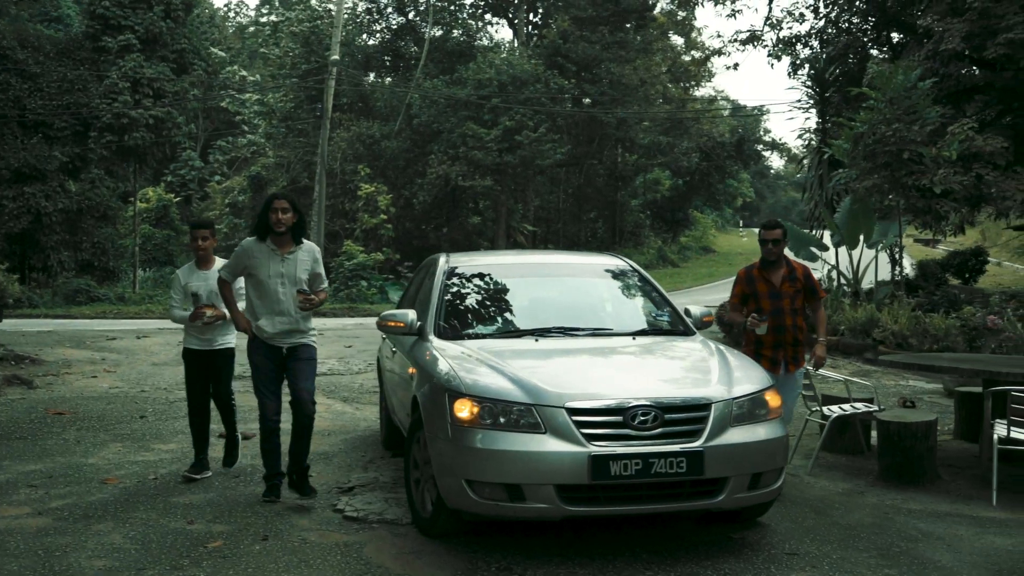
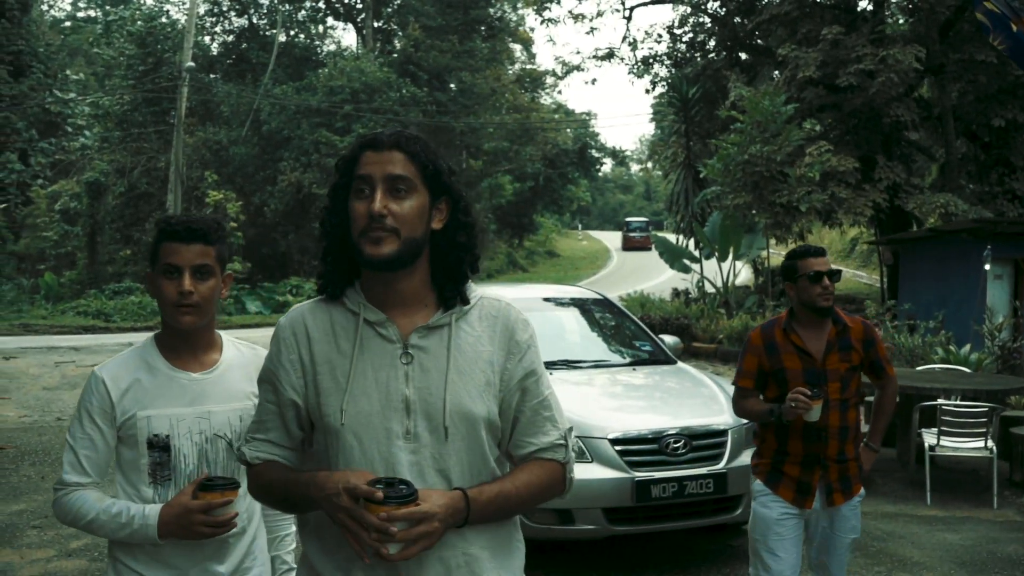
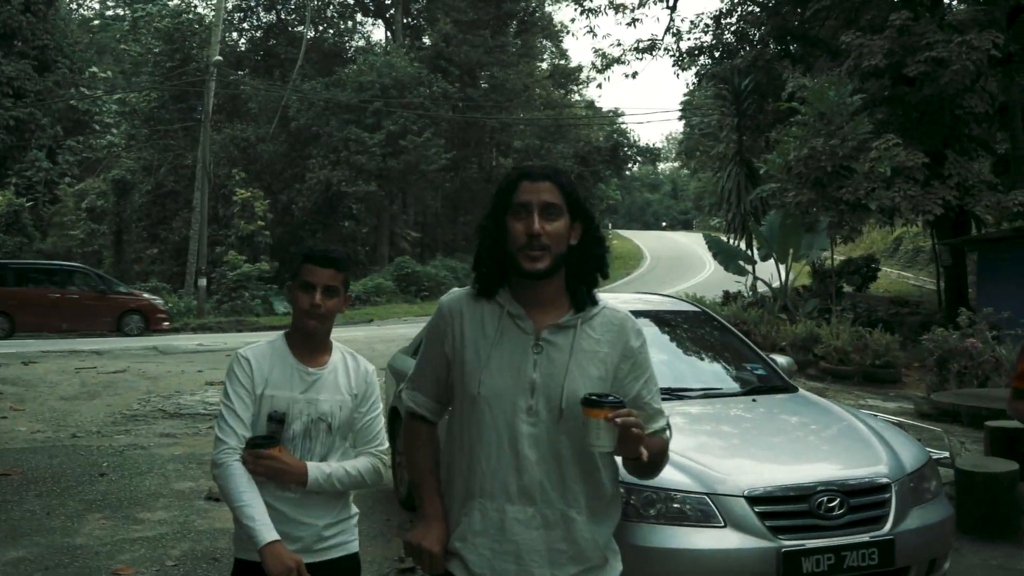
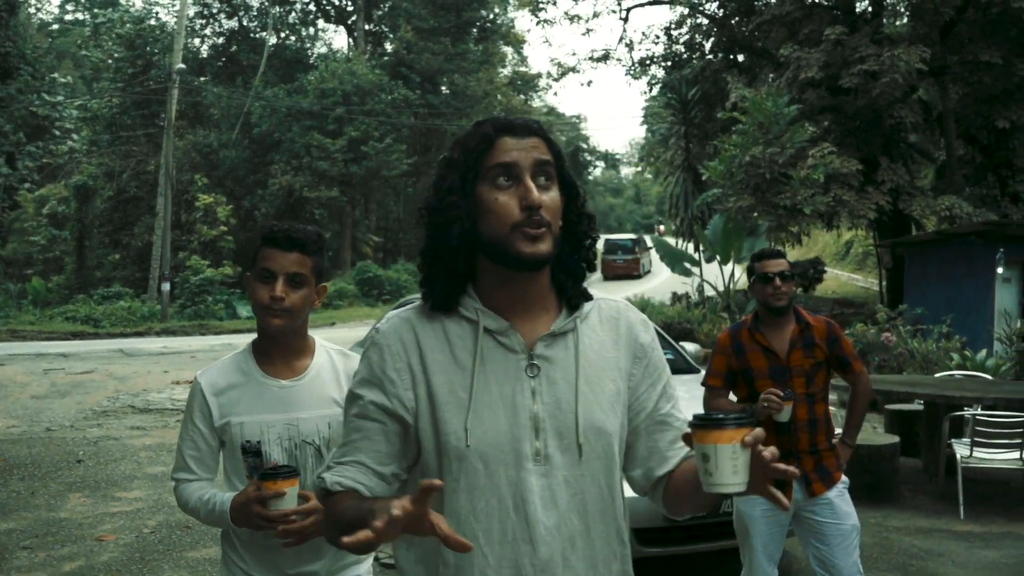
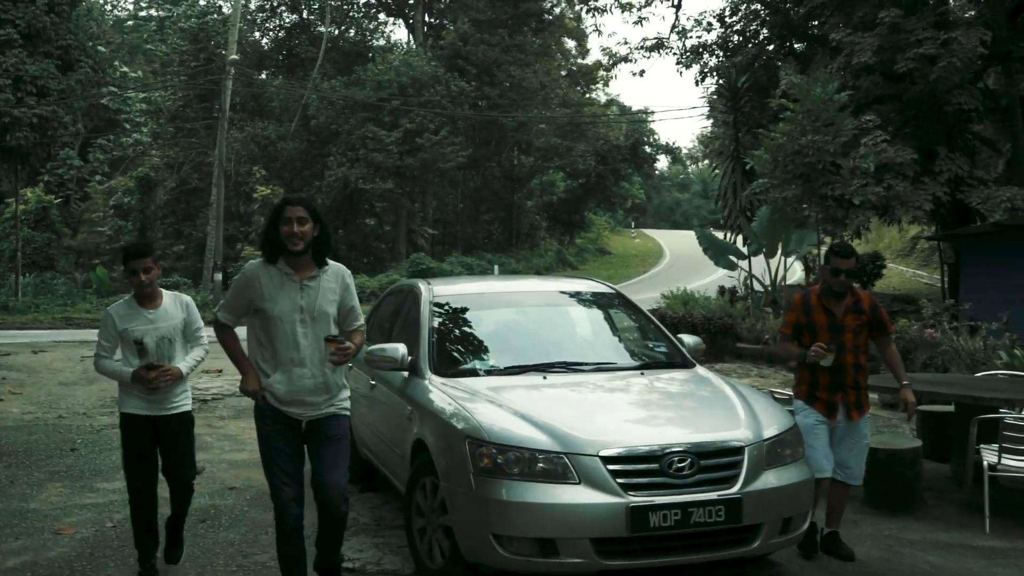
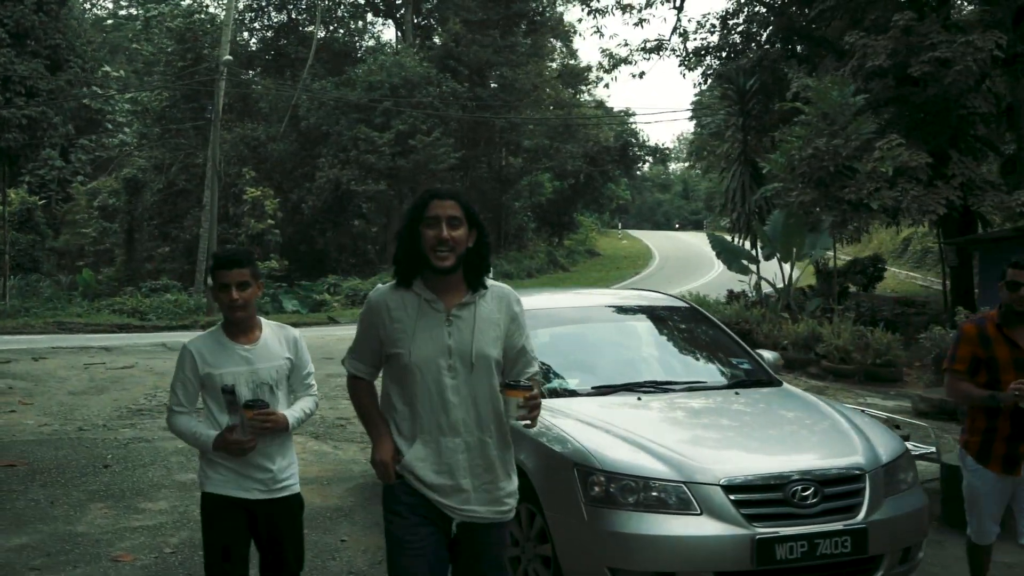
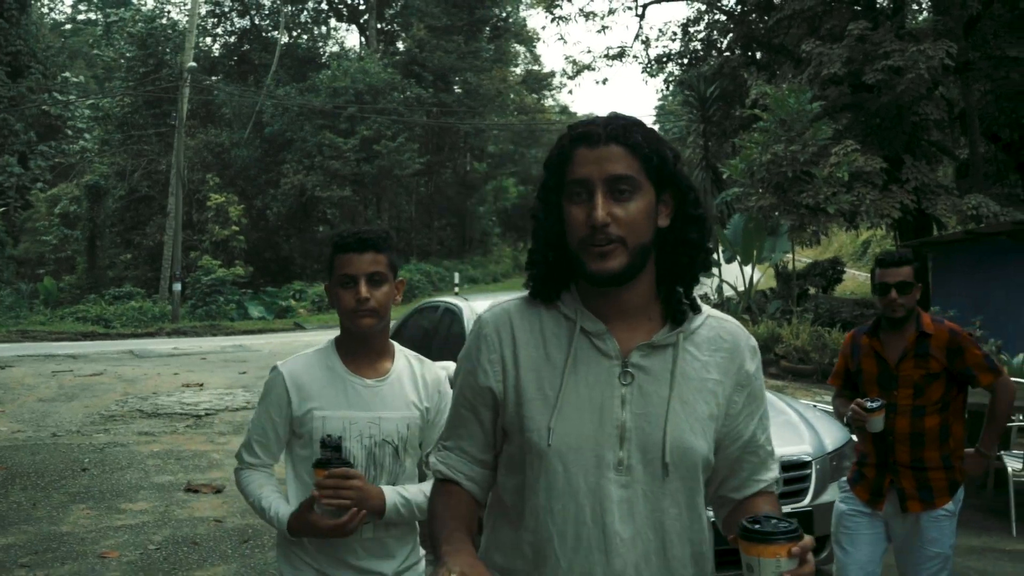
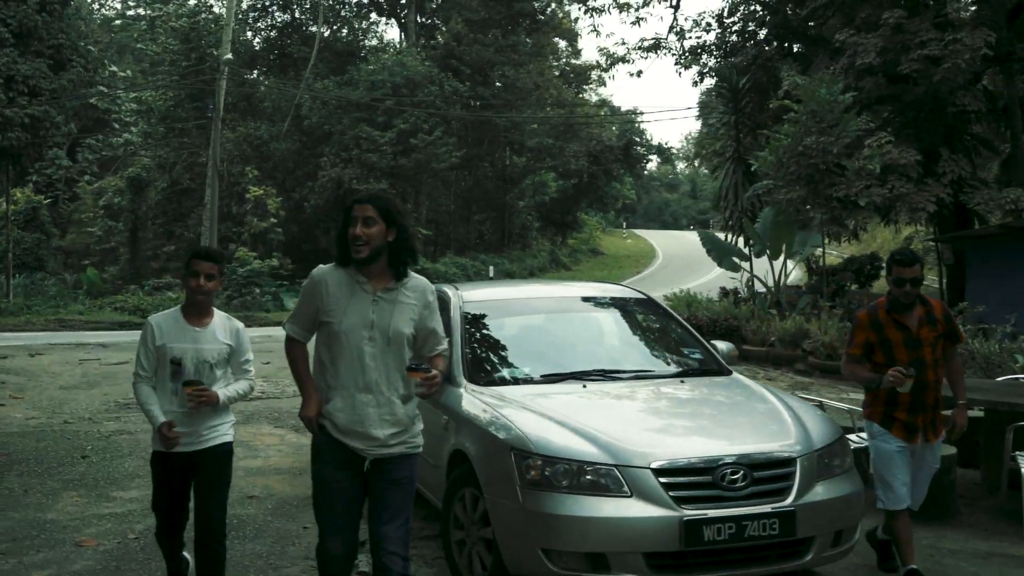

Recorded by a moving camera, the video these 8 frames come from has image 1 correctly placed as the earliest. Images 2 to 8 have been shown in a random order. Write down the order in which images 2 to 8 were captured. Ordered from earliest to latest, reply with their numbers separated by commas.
5, 8, 6, 3, 7, 4, 2
